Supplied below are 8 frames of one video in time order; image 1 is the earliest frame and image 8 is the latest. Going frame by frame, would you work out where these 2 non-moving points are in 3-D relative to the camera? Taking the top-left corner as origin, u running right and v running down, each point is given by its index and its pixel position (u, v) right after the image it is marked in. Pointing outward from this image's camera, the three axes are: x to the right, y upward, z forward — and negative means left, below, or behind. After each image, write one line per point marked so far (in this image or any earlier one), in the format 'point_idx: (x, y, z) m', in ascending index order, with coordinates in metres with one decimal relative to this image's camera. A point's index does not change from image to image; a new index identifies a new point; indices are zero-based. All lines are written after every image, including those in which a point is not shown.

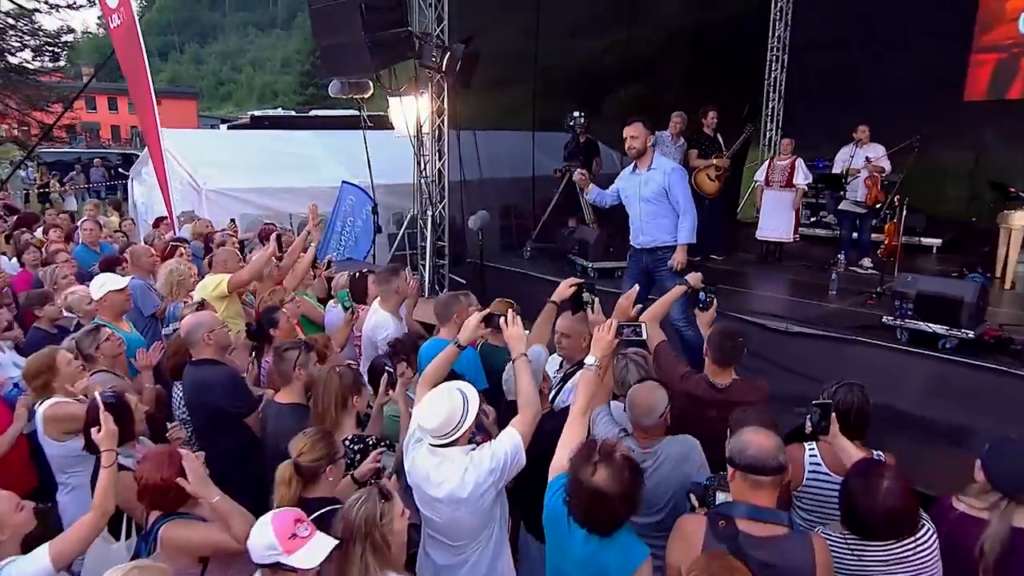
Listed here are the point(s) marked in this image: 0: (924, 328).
0: (+2.5, -0.3, +3.8) m
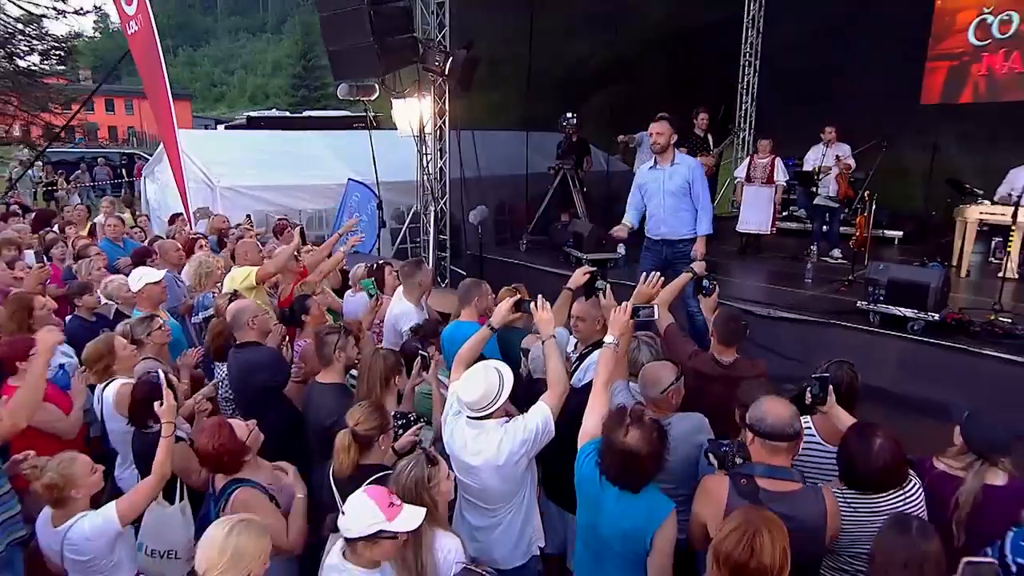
0: (+2.5, -0.2, +4.3) m
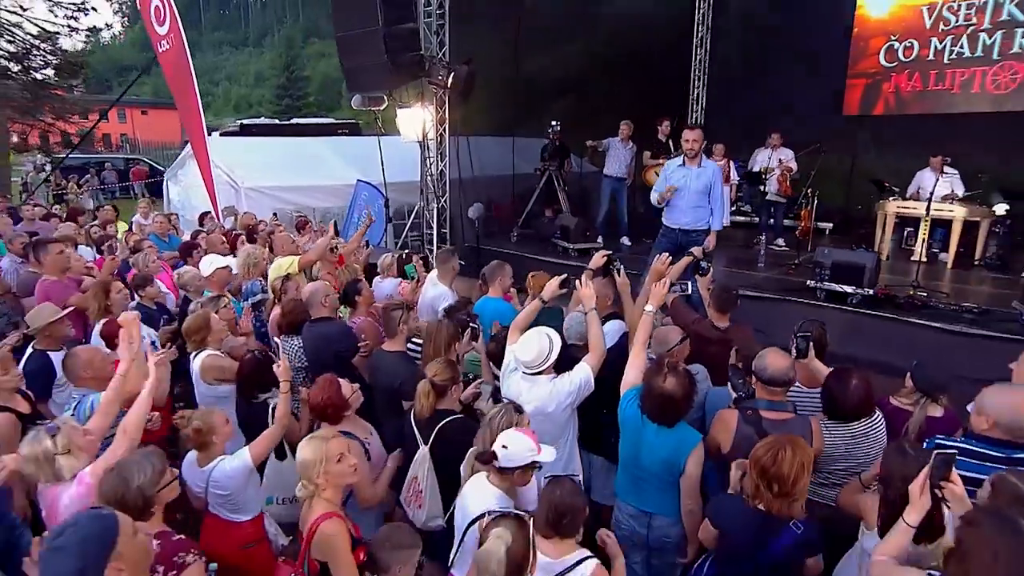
0: (+2.6, 0.0, +5.3) m
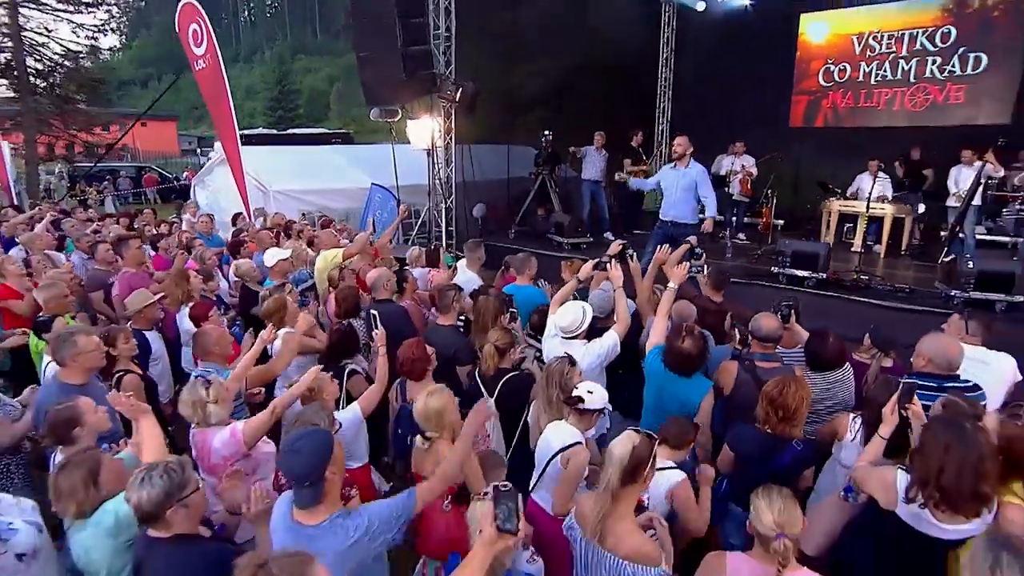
0: (+2.7, +0.2, +6.3) m
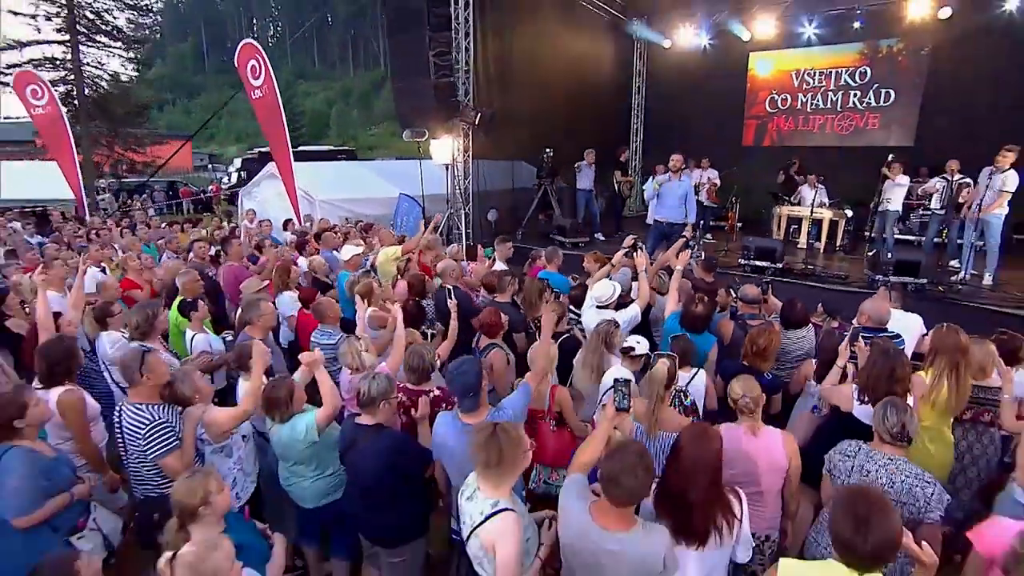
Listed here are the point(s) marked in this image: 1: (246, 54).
0: (+2.9, +0.3, +7.8) m
1: (-3.0, +2.6, +7.3) m
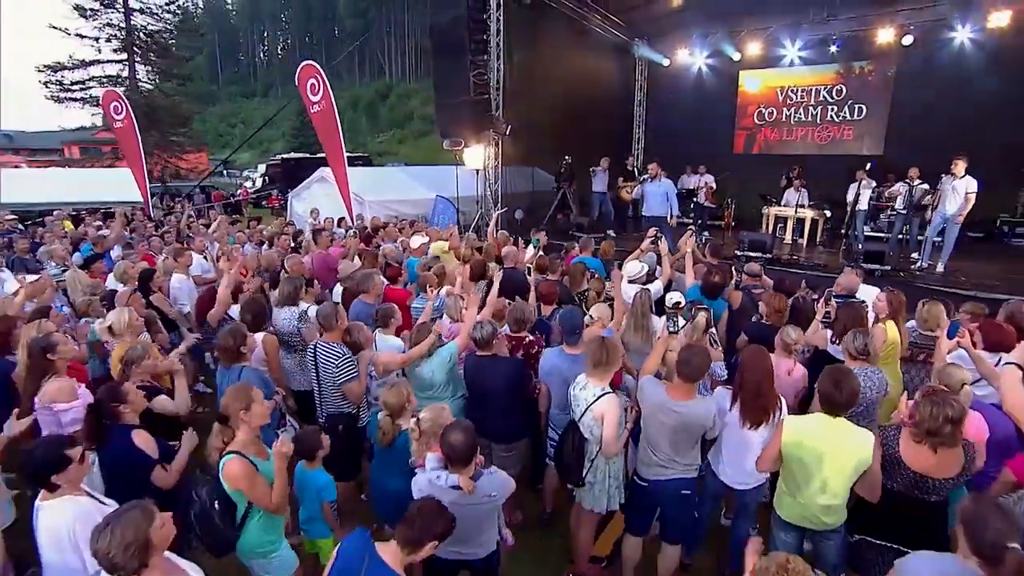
0: (+3.2, +0.4, +9.0) m
1: (-2.6, +2.8, +8.4) m
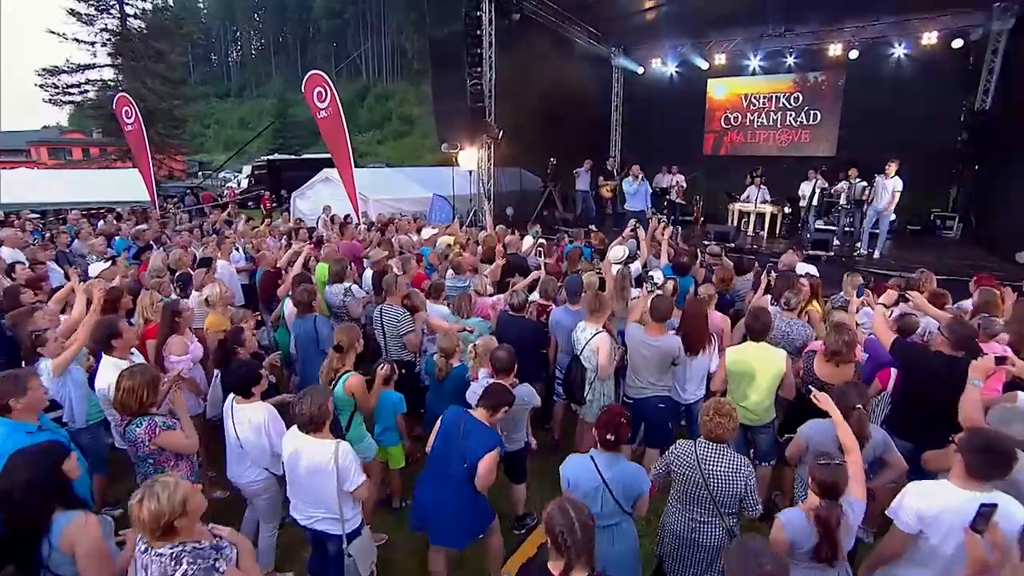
0: (+3.1, +0.6, +10.0) m
1: (-2.8, +2.9, +9.2) m
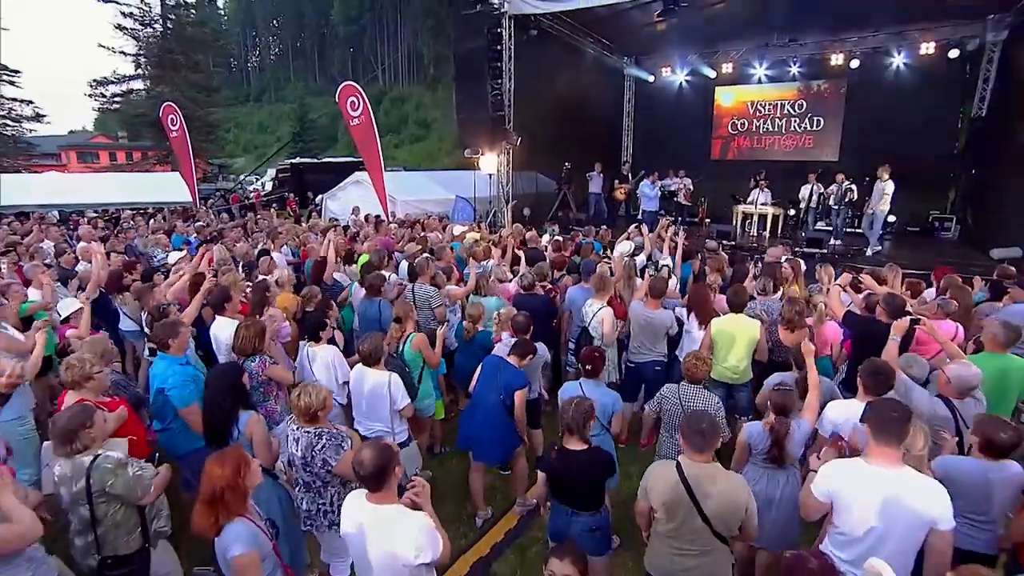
0: (+3.4, +0.7, +10.7) m
1: (-2.5, +3.0, +10.0) m
